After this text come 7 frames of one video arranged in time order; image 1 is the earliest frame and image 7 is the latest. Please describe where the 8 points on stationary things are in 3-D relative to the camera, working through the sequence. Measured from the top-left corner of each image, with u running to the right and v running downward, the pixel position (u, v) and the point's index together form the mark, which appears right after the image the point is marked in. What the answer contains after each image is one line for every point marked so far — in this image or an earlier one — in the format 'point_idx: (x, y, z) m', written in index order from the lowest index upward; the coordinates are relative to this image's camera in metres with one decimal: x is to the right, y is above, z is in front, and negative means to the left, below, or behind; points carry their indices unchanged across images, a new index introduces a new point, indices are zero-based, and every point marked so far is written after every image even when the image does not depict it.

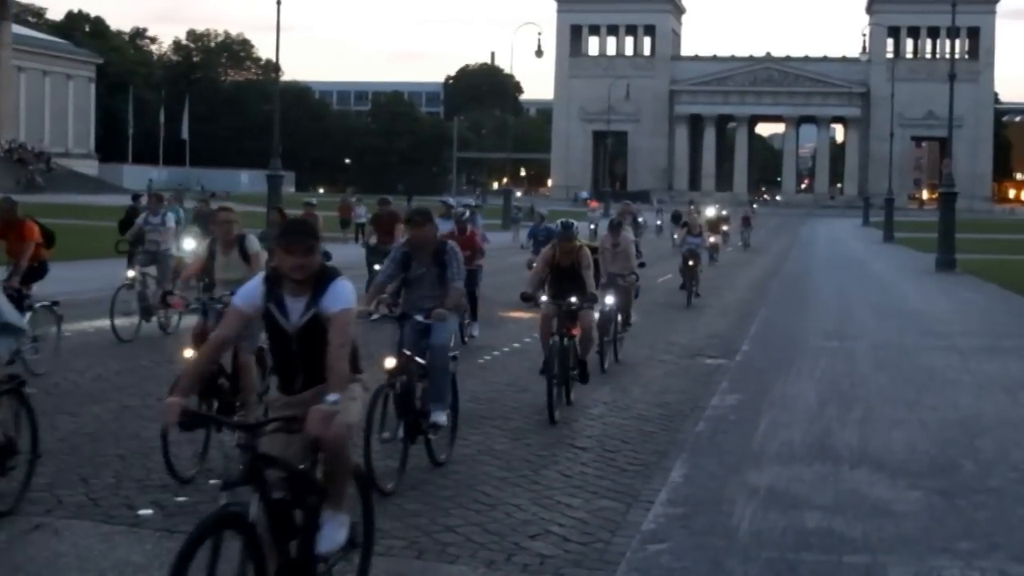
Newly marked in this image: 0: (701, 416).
0: (+2.1, -1.4, +19.8) m
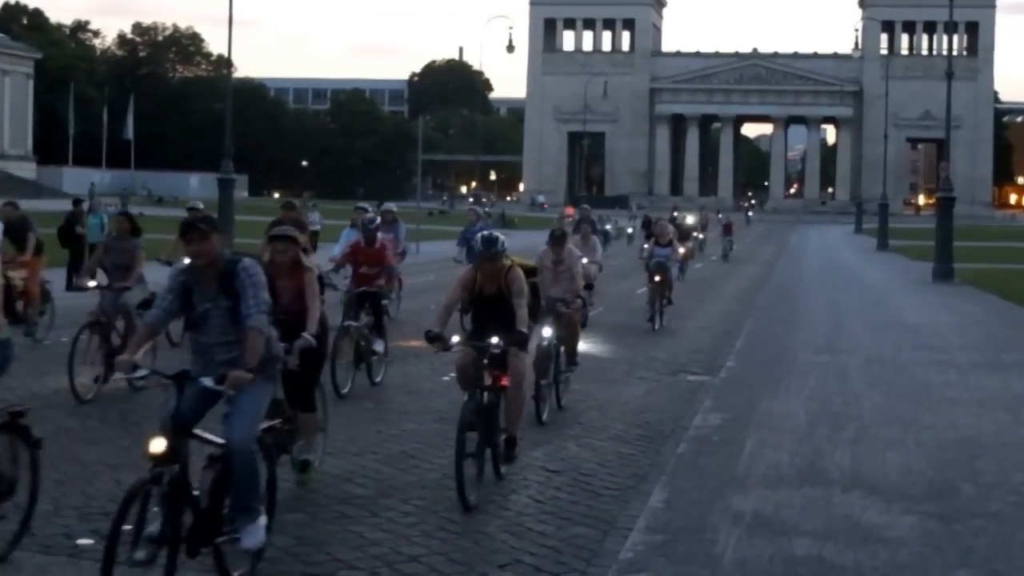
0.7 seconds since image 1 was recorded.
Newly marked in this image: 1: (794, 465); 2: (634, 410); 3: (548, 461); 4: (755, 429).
0: (+1.7, -1.5, +18.5) m
1: (+2.7, -1.6, +17.6) m
2: (+1.3, -1.3, +19.2) m
3: (+0.4, -1.6, +17.4) m
4: (+2.5, -1.4, +18.7) m
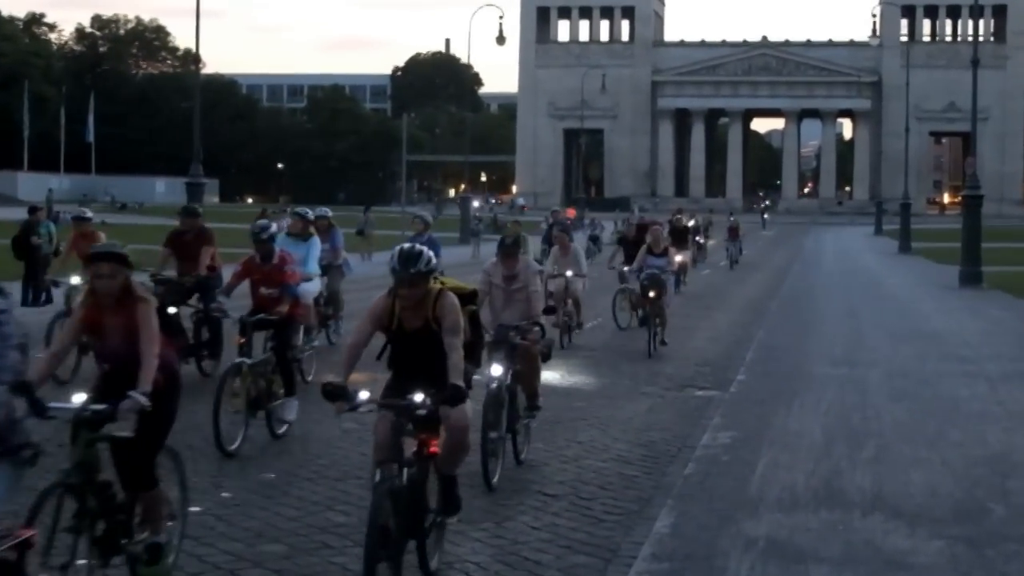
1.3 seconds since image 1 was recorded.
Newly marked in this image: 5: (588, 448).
0: (+1.7, -1.6, +17.1) m
1: (+2.7, -1.7, +16.2) m
2: (+1.3, -1.4, +17.8) m
3: (+0.3, -1.7, +16.1) m
4: (+2.4, -1.5, +17.3) m
5: (+0.7, -1.5, +17.2) m
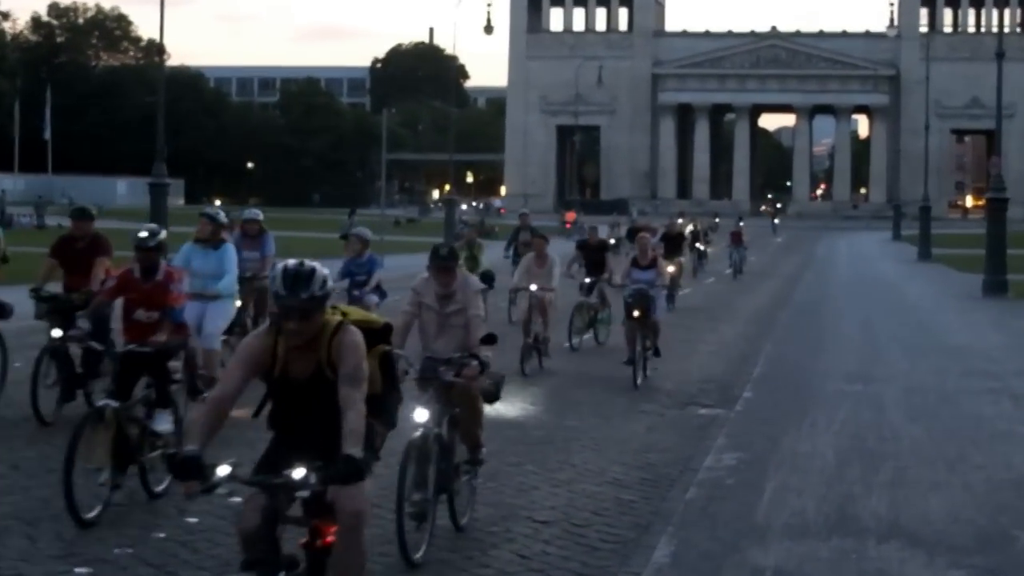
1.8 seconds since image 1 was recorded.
0: (+1.6, -1.7, +15.8) m
1: (+2.5, -1.8, +14.9) m
2: (+1.2, -1.5, +16.6) m
3: (+0.2, -1.8, +14.8) m
4: (+2.3, -1.6, +16.0) m
5: (+0.6, -1.6, +15.9) m
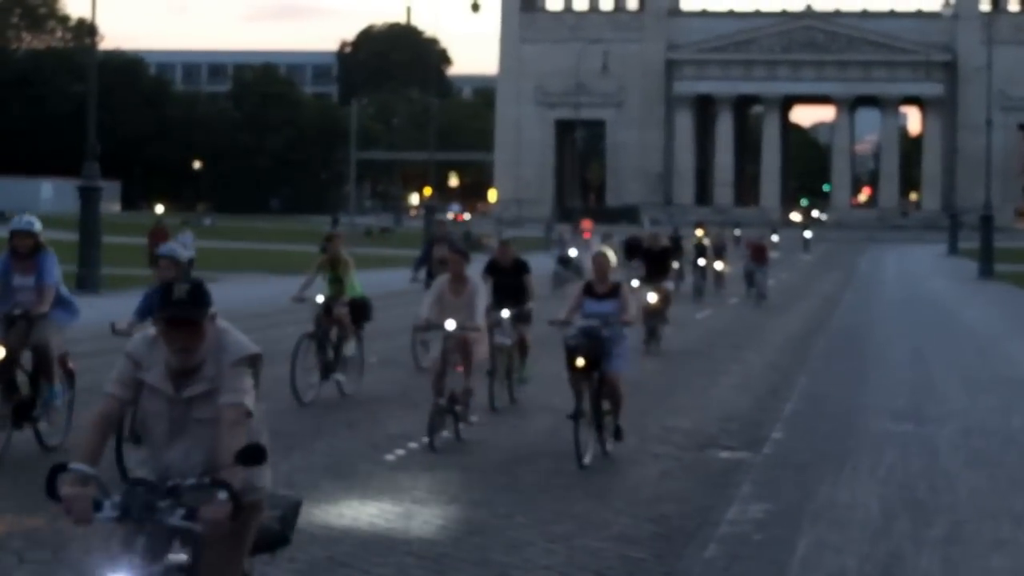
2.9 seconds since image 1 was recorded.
0: (+1.5, -1.8, +13.4) m
1: (+2.4, -2.0, +12.5) m
2: (+1.1, -1.6, +14.2) m
3: (+0.1, -1.9, +12.4) m
4: (+2.3, -1.8, +13.6) m
5: (+0.5, -1.8, +13.6) m
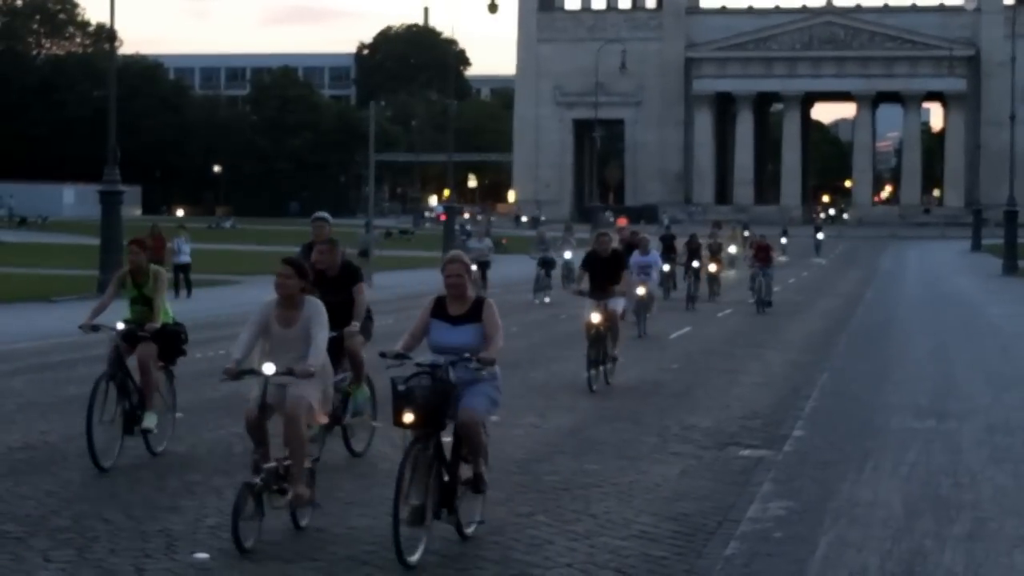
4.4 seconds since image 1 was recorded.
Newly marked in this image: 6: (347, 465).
0: (+1.6, -1.8, +13.4) m
1: (+2.6, -2.0, +12.5) m
2: (+1.2, -1.6, +14.2) m
3: (+0.2, -2.0, +12.5) m
4: (+2.4, -1.8, +13.6) m
5: (+0.7, -1.8, +13.6) m
6: (-1.3, -1.5, +15.1) m
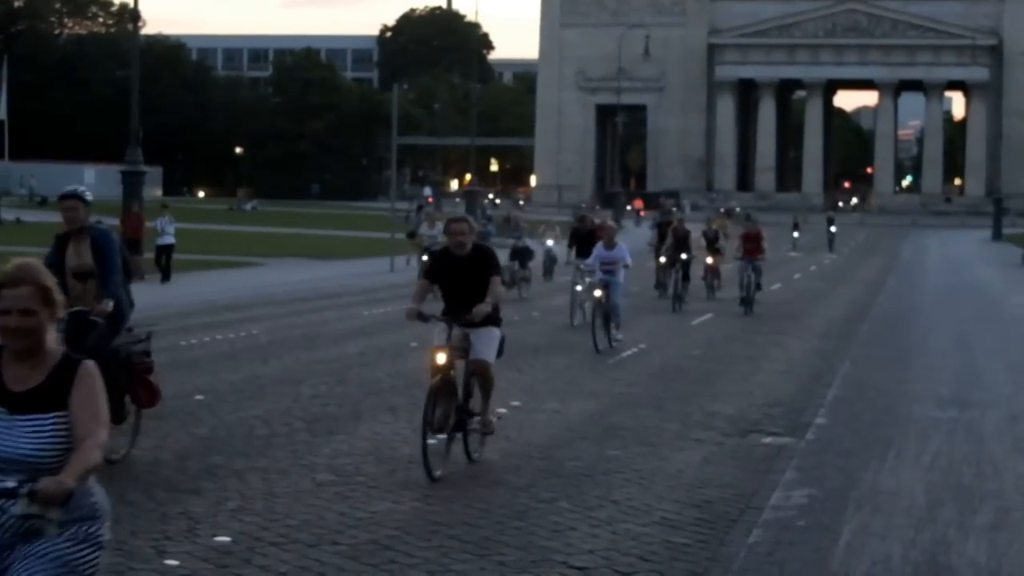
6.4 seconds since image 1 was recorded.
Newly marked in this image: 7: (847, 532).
0: (+1.8, -1.7, +13.4) m
1: (+2.7, -1.8, +12.4) m
2: (+1.4, -1.5, +14.1) m
3: (+0.4, -1.8, +12.4) m
4: (+2.6, -1.7, +13.6) m
5: (+0.8, -1.7, +13.5) m
6: (-1.2, -1.3, +15.0) m
7: (+2.4, -1.8, +13.1) m
